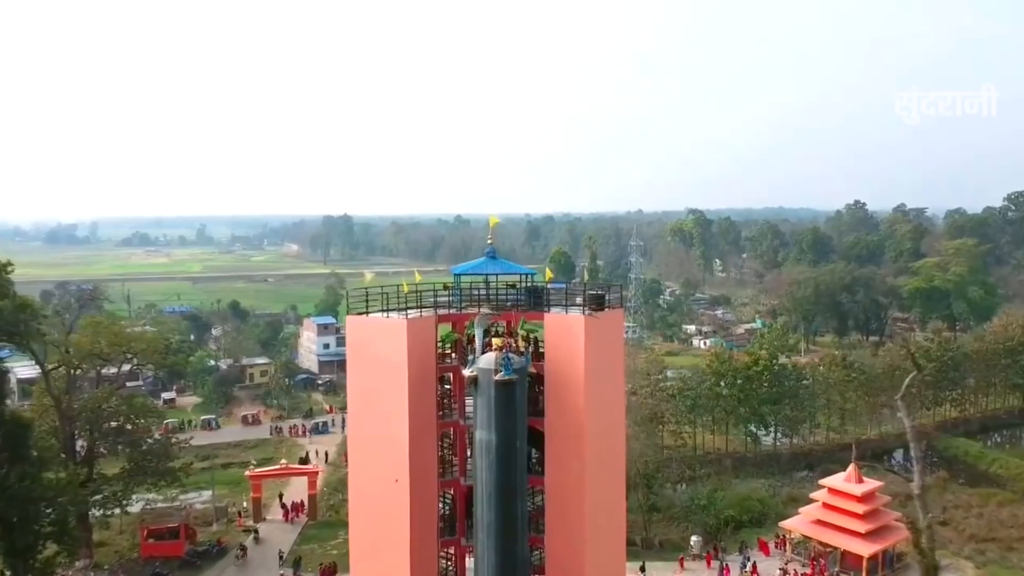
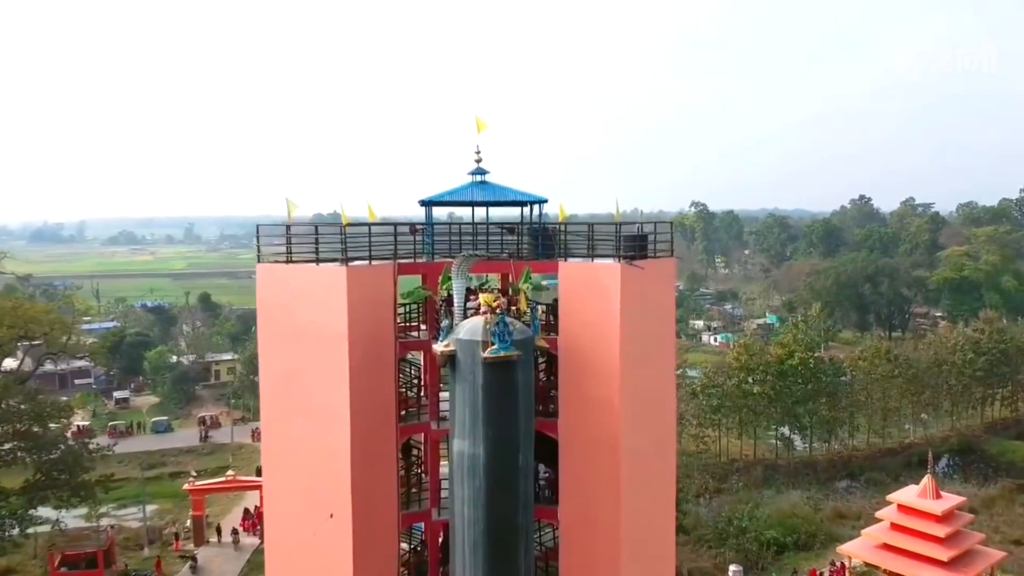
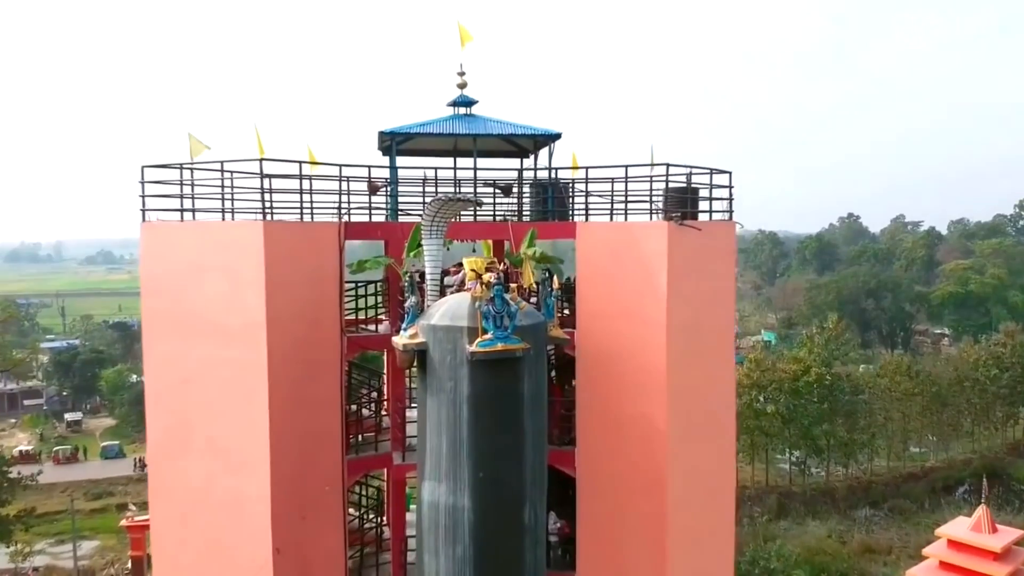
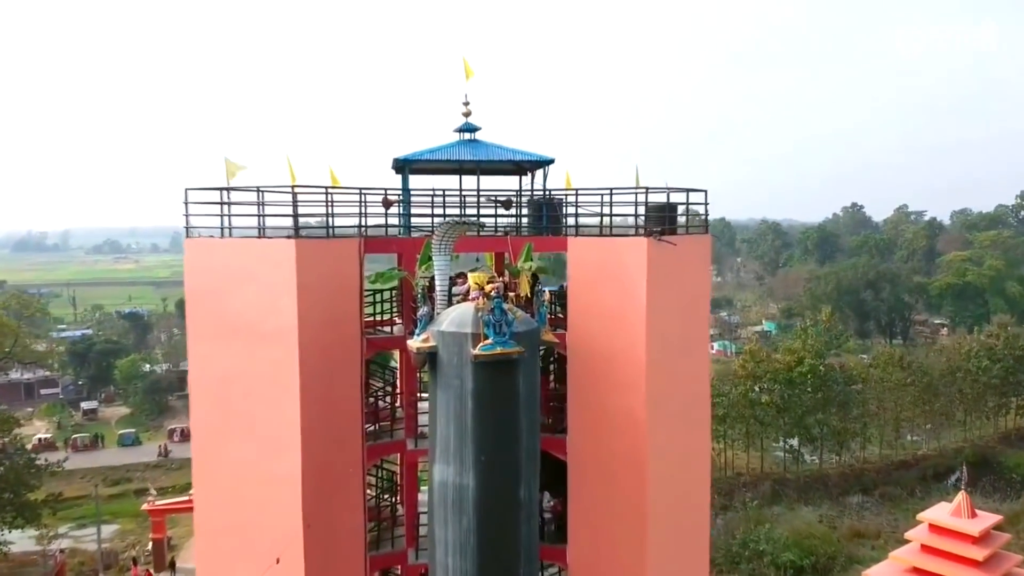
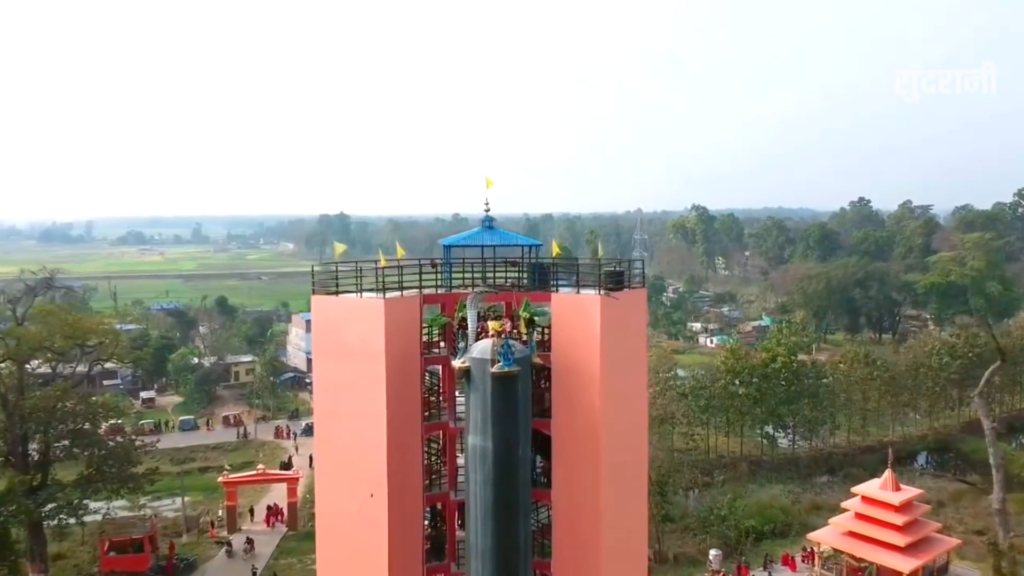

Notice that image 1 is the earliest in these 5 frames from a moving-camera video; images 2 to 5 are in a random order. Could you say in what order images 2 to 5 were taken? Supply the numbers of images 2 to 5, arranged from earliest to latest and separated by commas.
5, 2, 4, 3
